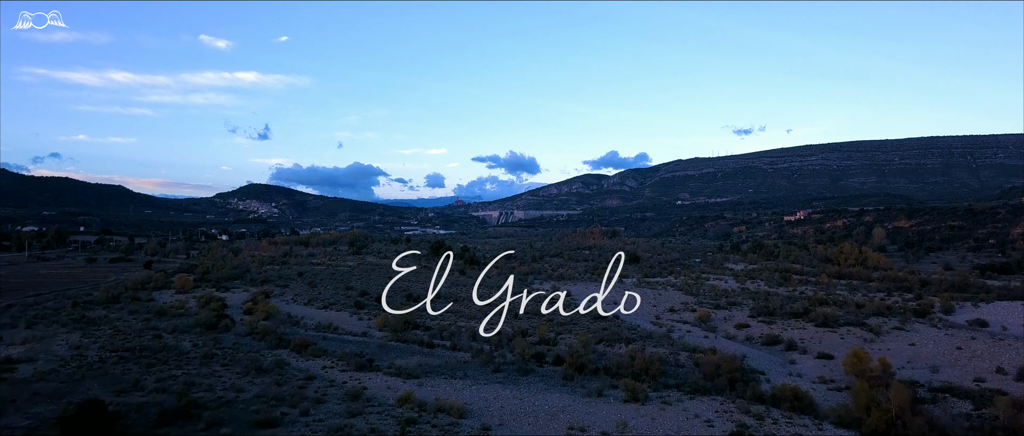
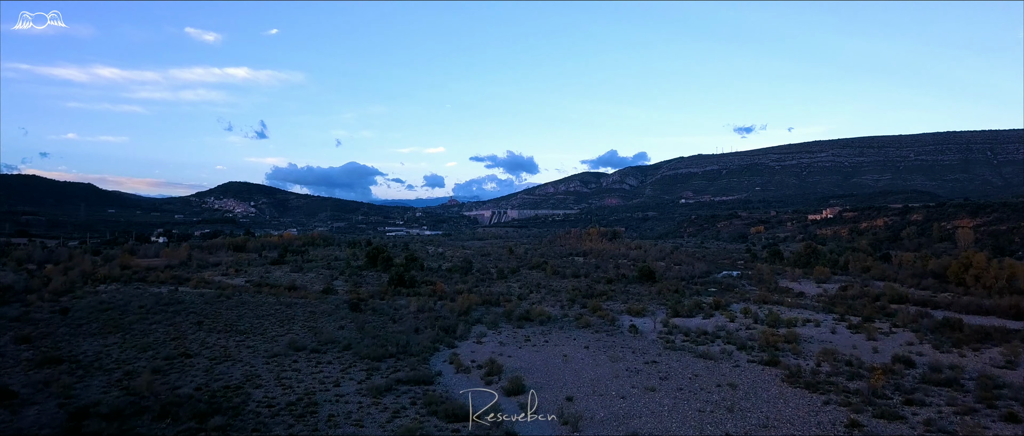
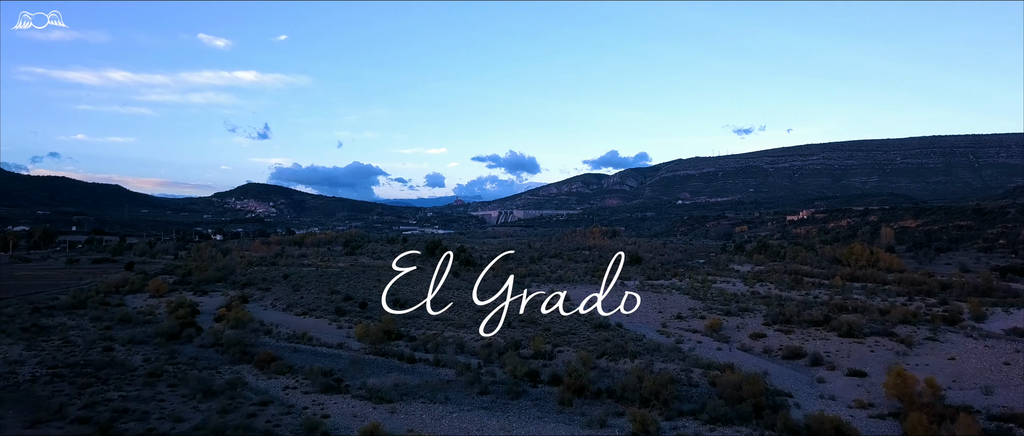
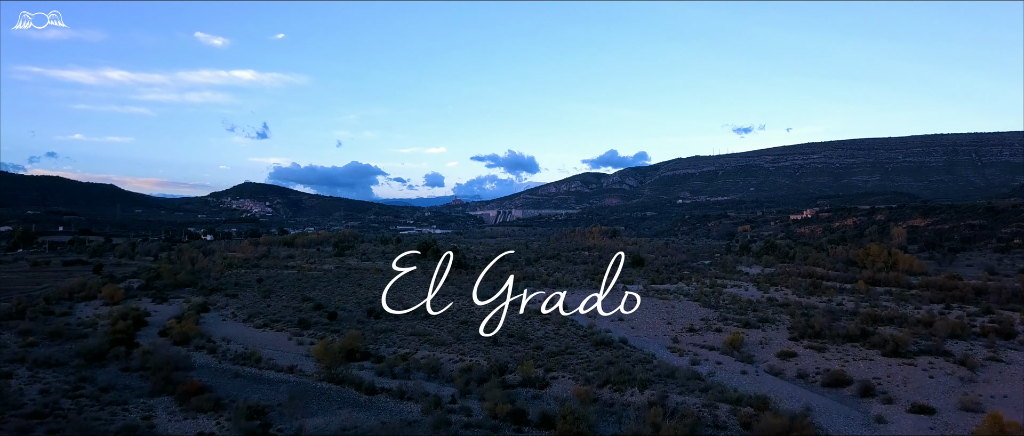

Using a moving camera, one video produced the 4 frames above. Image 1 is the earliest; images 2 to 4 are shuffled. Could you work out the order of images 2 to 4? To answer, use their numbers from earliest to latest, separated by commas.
3, 4, 2
